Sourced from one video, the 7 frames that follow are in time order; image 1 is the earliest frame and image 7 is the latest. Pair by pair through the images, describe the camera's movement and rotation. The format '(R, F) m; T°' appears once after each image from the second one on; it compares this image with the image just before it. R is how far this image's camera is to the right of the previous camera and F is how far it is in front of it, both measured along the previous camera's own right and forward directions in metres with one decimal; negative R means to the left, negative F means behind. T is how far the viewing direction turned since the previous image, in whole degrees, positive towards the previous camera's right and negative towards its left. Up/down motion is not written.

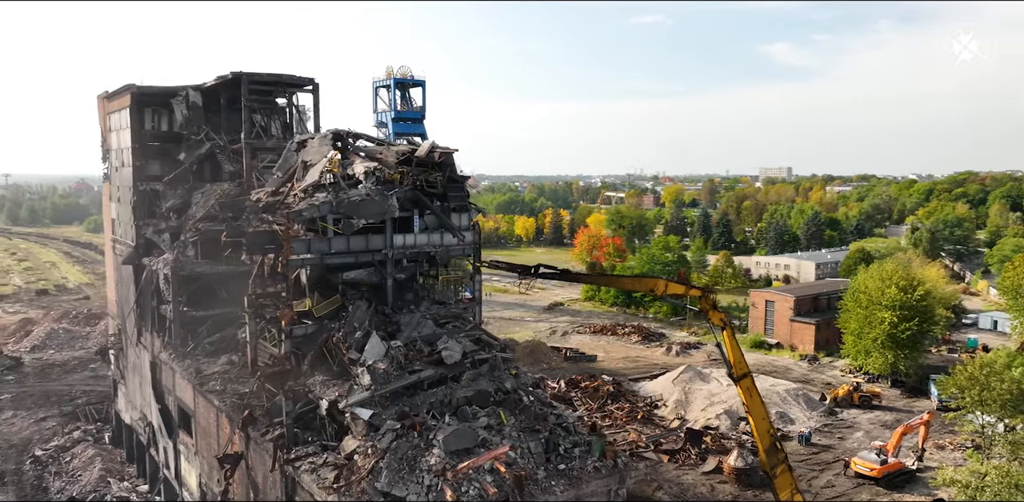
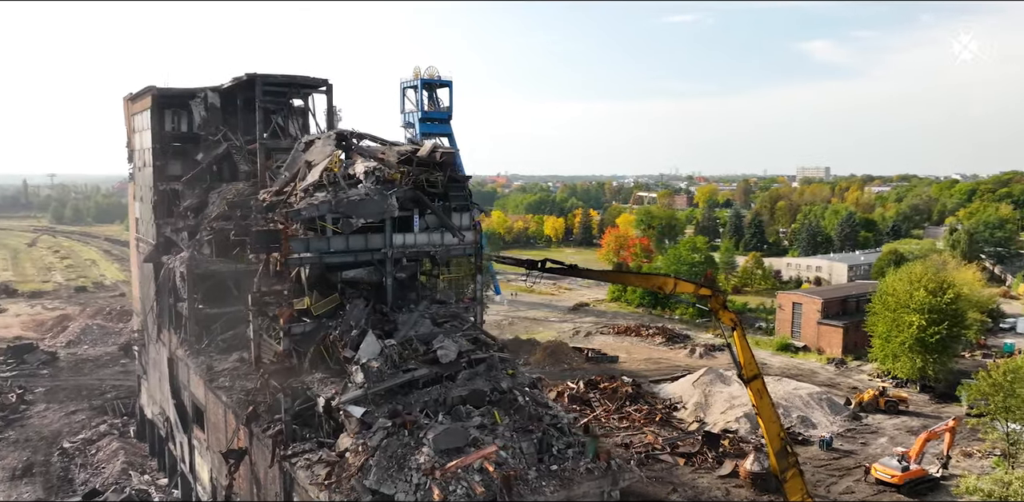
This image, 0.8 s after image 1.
(+0.4, 0.0) m; -2°
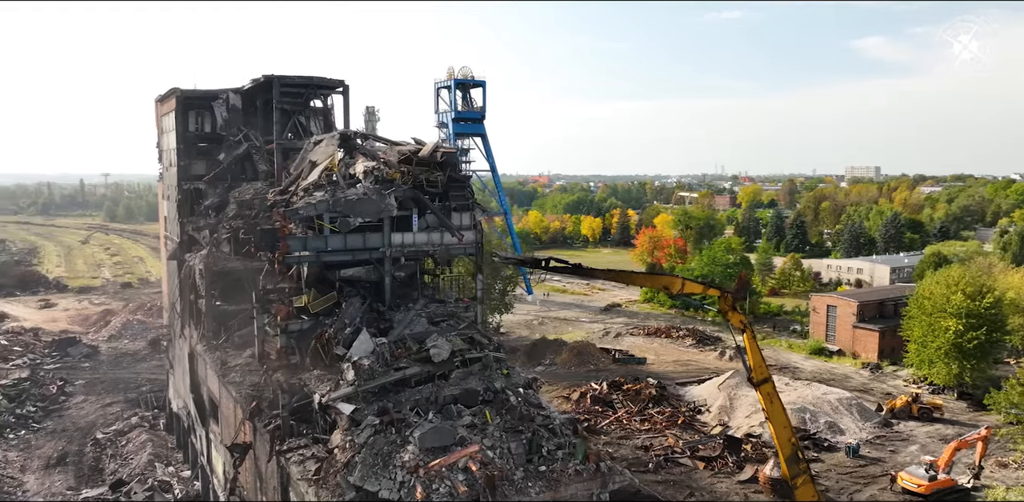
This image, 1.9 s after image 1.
(+0.5, 0.0) m; -3°
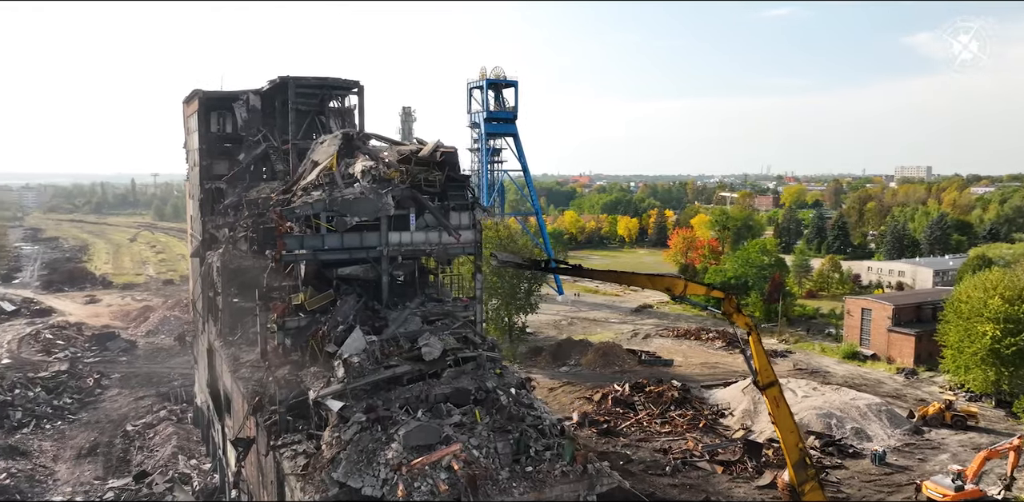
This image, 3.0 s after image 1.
(+0.5, 0.0) m; -3°
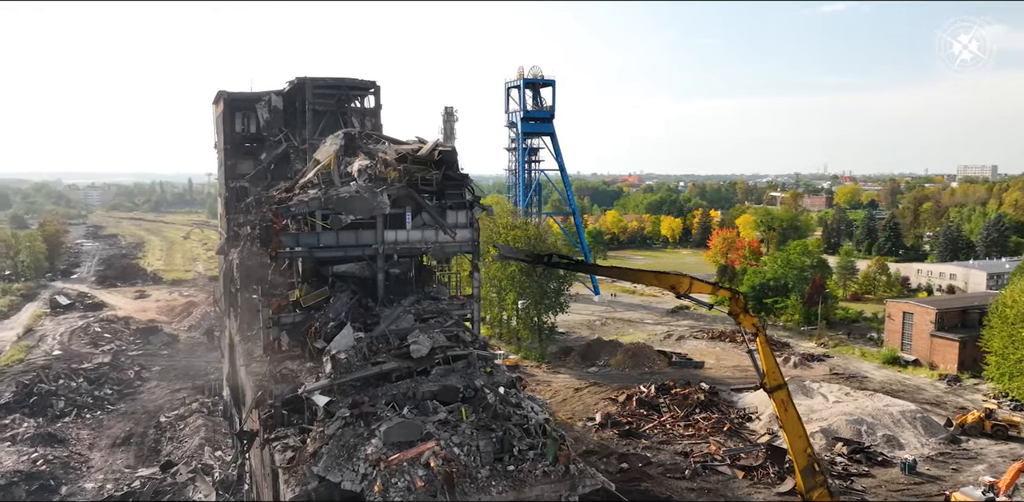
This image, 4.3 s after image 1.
(+0.7, 0.0) m; -3°
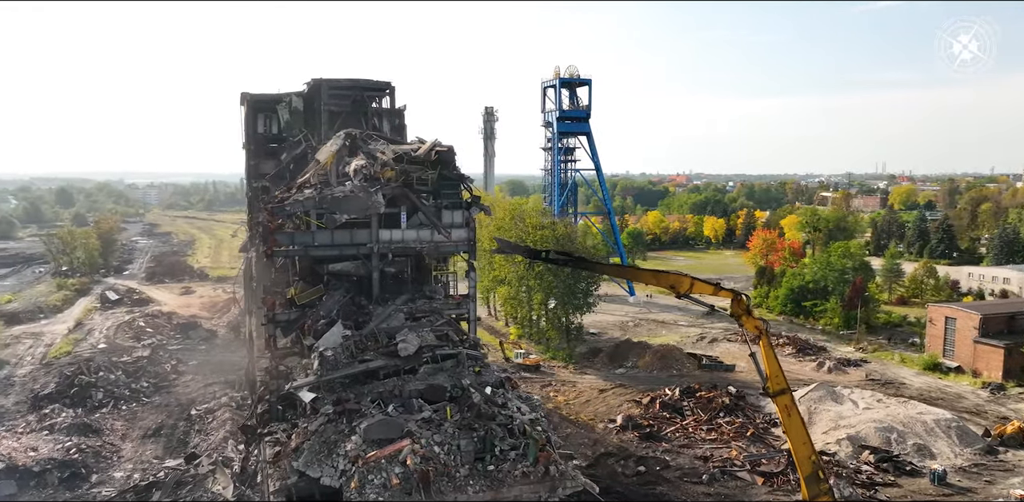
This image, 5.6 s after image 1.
(+0.7, 0.0) m; -3°
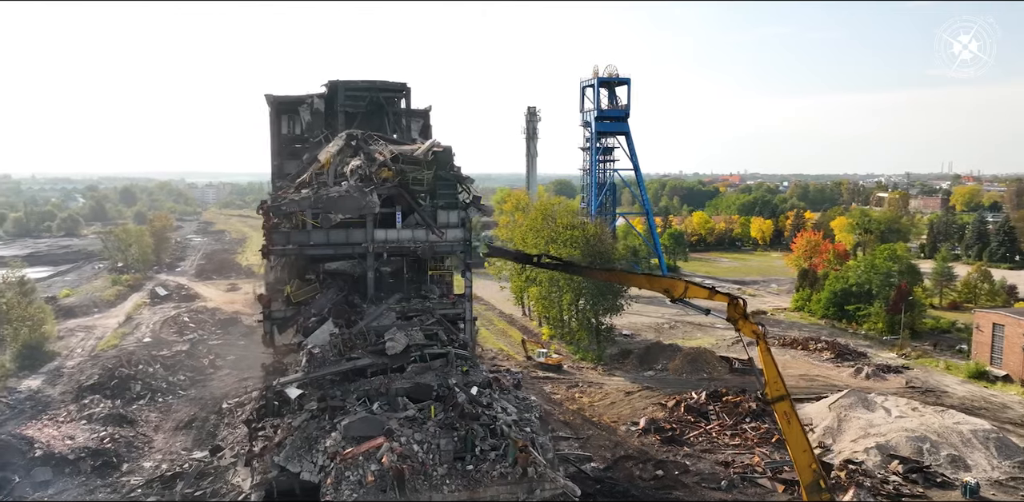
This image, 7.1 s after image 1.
(+0.7, 0.0) m; -3°
